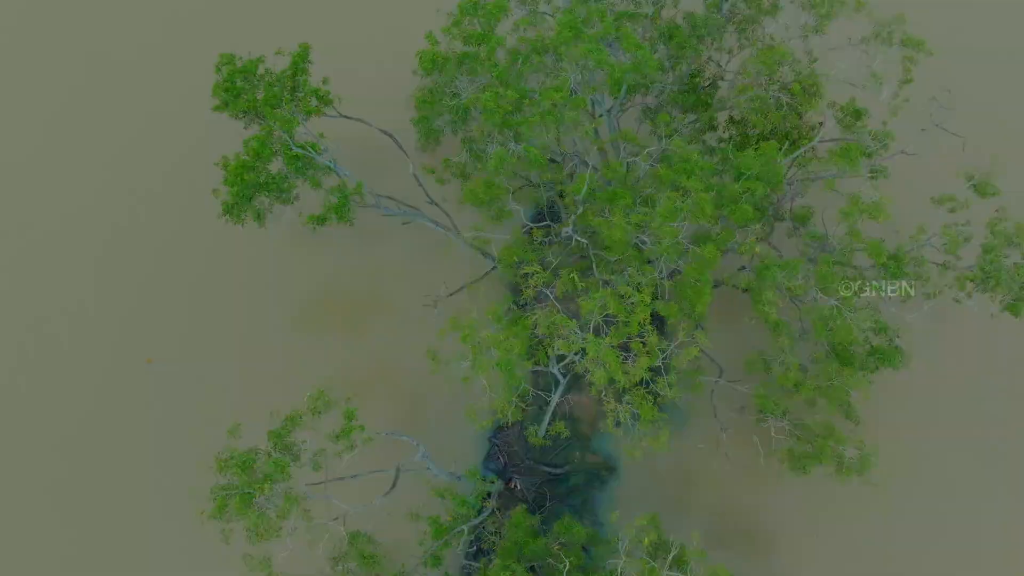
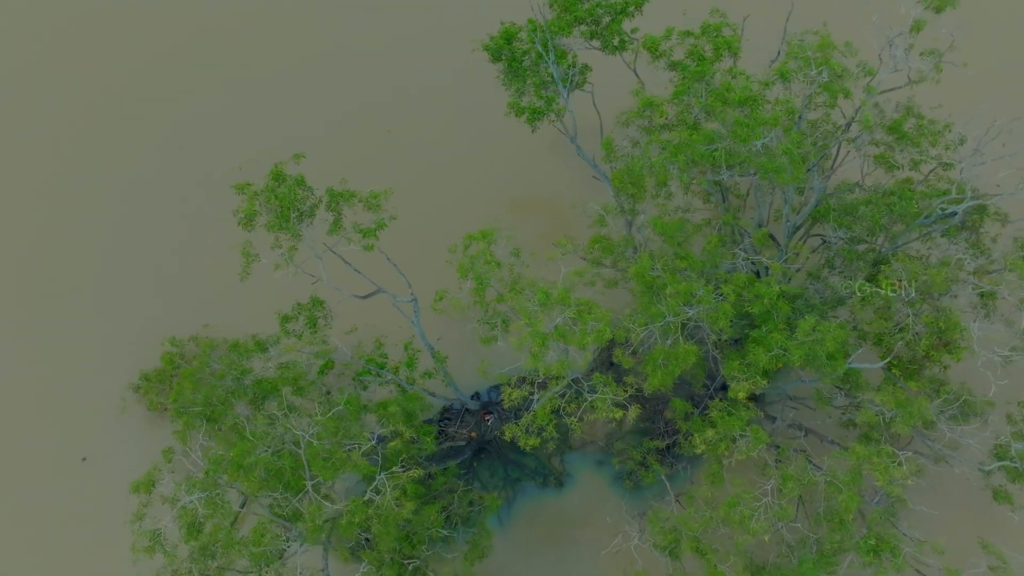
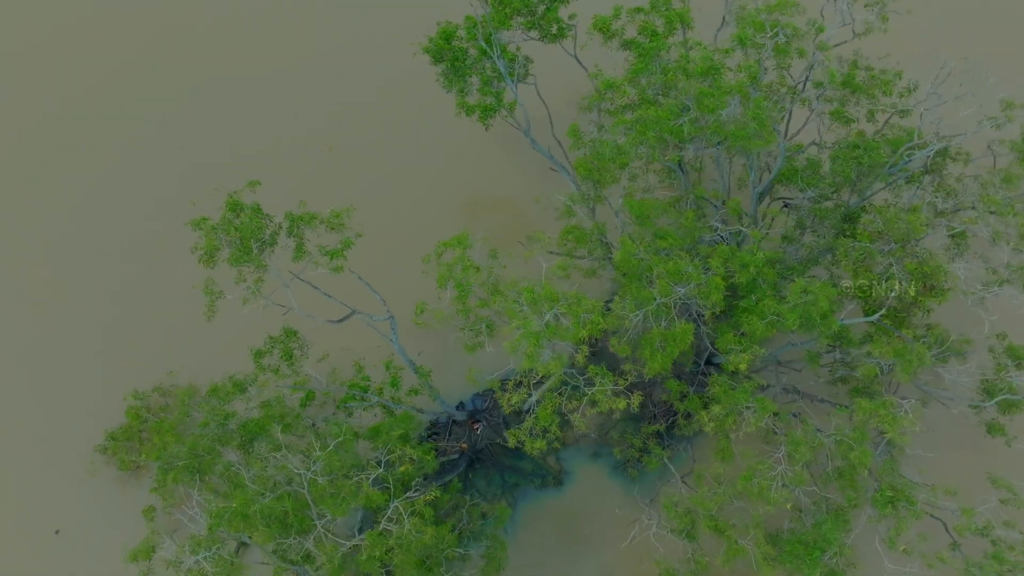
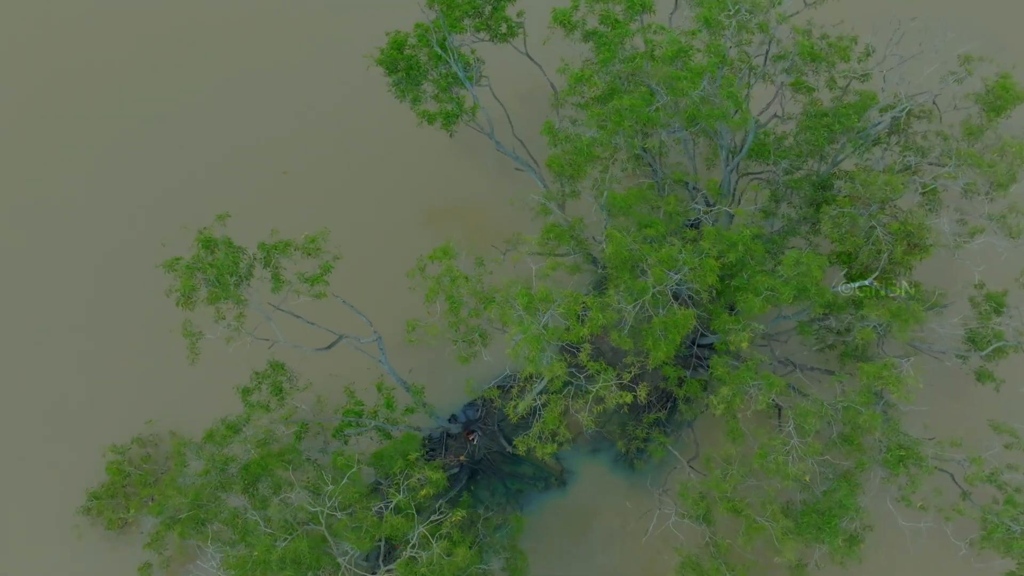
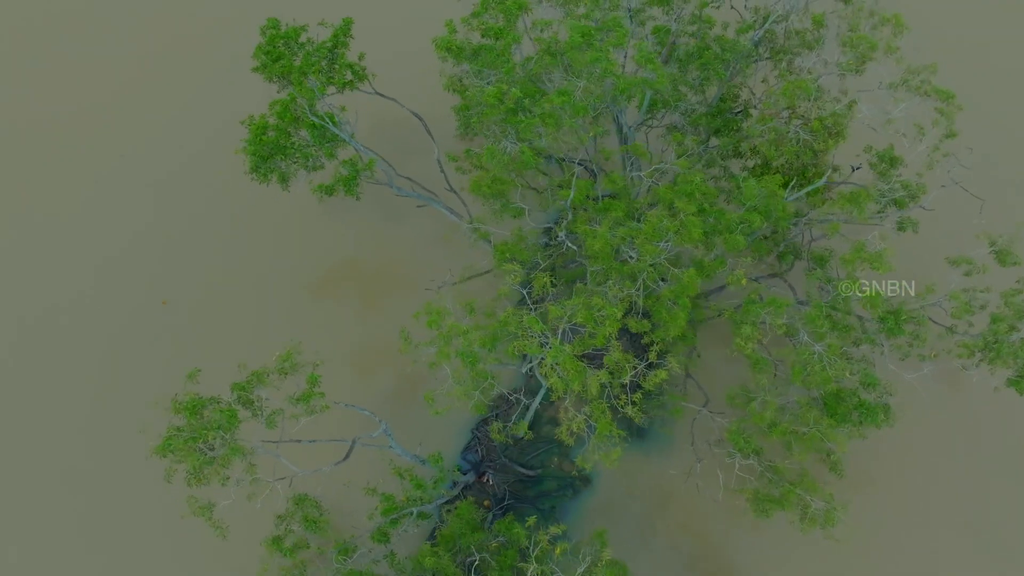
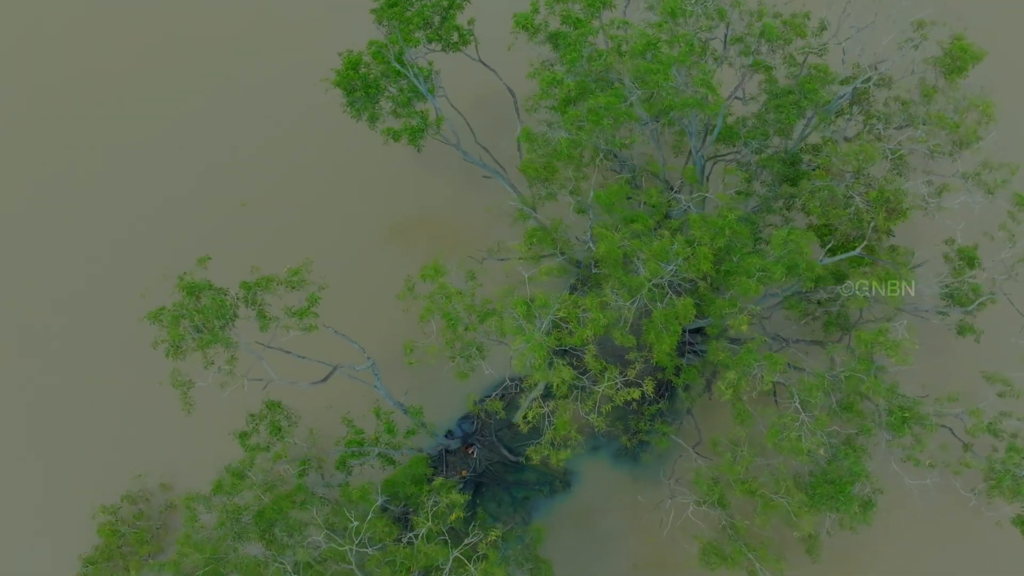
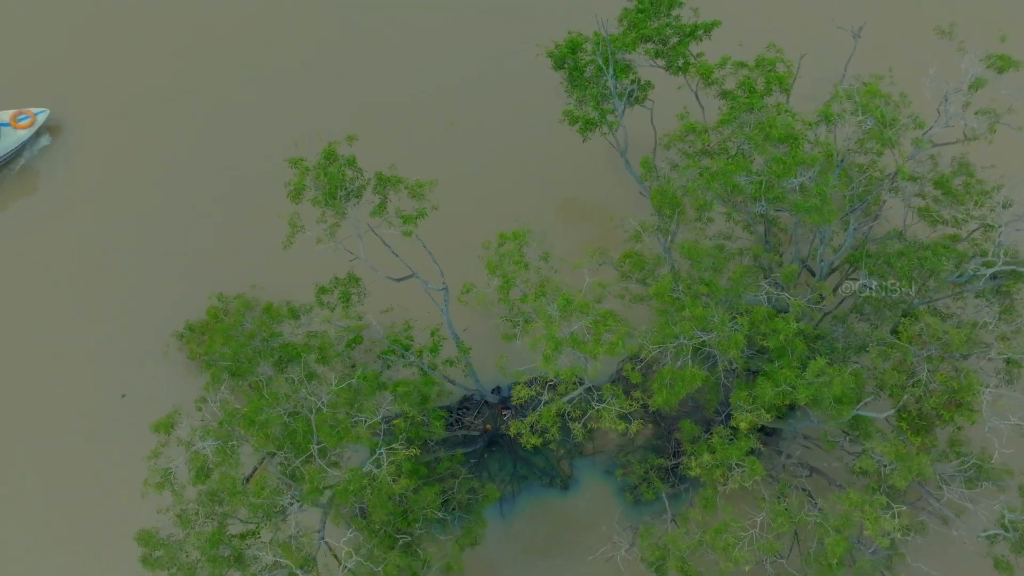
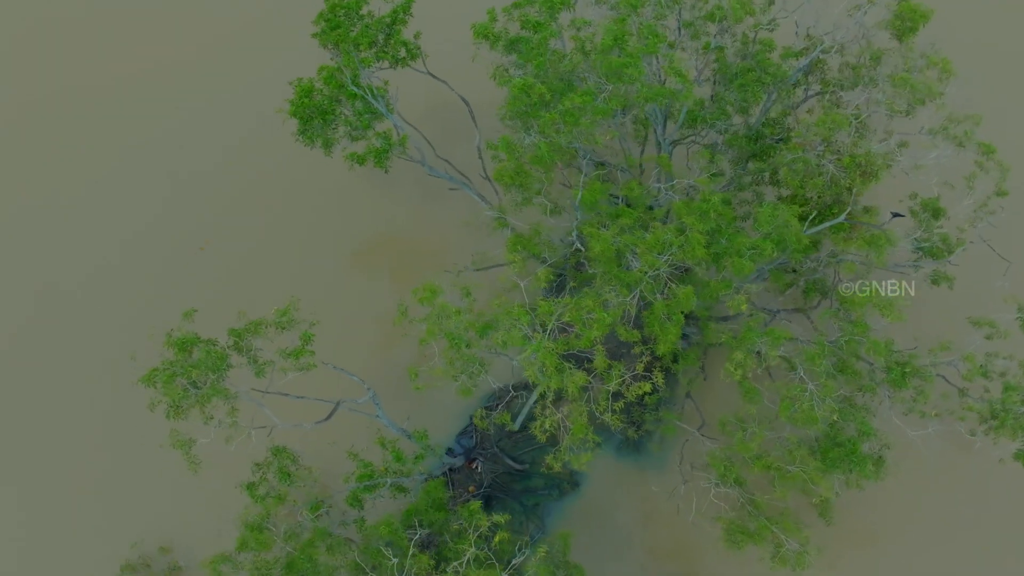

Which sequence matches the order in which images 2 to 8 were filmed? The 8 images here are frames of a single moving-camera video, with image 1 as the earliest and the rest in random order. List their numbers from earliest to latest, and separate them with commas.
5, 8, 6, 4, 3, 2, 7
